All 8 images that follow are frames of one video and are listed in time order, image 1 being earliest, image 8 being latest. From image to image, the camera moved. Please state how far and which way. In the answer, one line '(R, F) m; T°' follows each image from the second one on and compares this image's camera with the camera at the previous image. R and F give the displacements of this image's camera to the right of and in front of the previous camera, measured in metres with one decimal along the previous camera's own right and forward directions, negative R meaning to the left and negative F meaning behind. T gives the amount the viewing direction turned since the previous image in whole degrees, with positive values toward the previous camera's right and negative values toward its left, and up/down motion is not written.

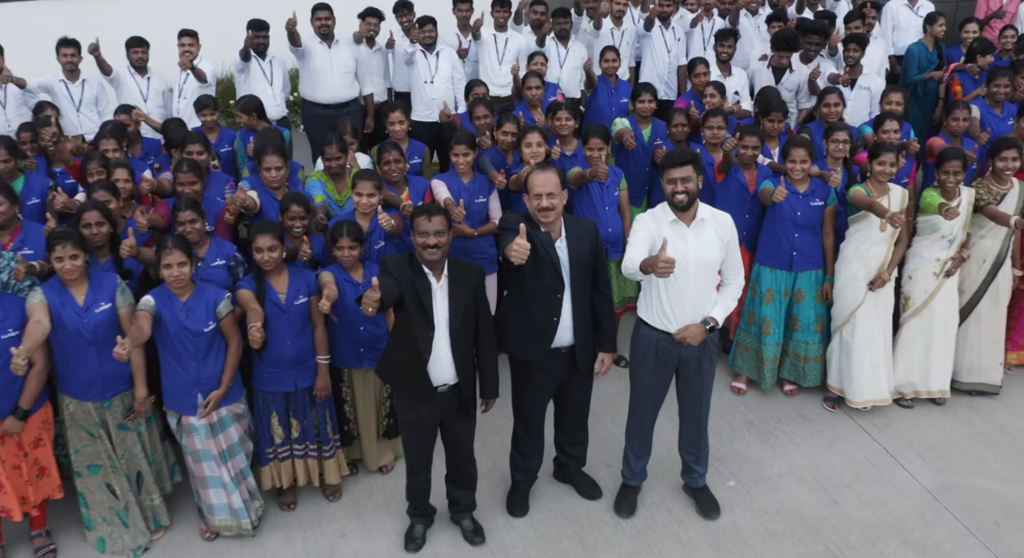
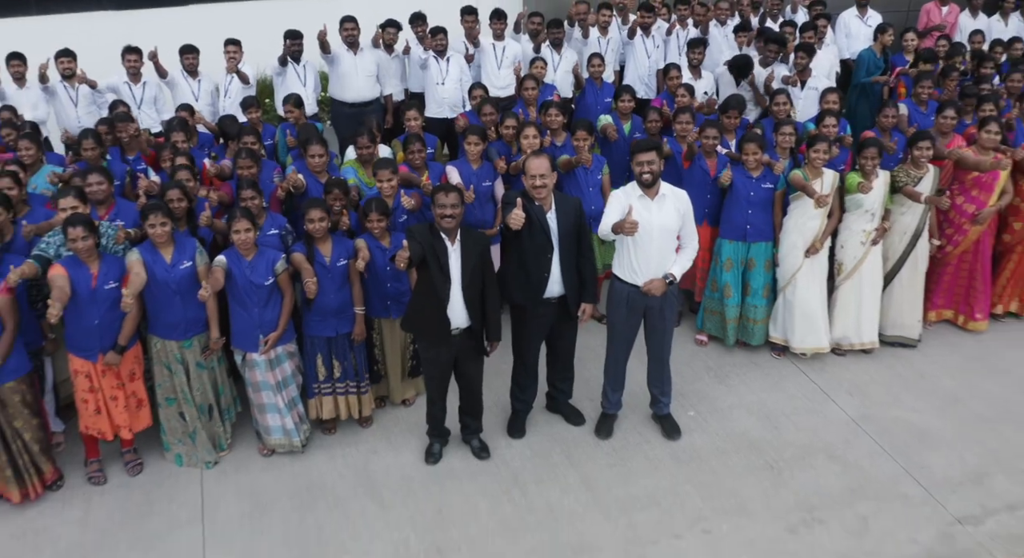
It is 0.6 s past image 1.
(0.0, -0.6) m; 0°
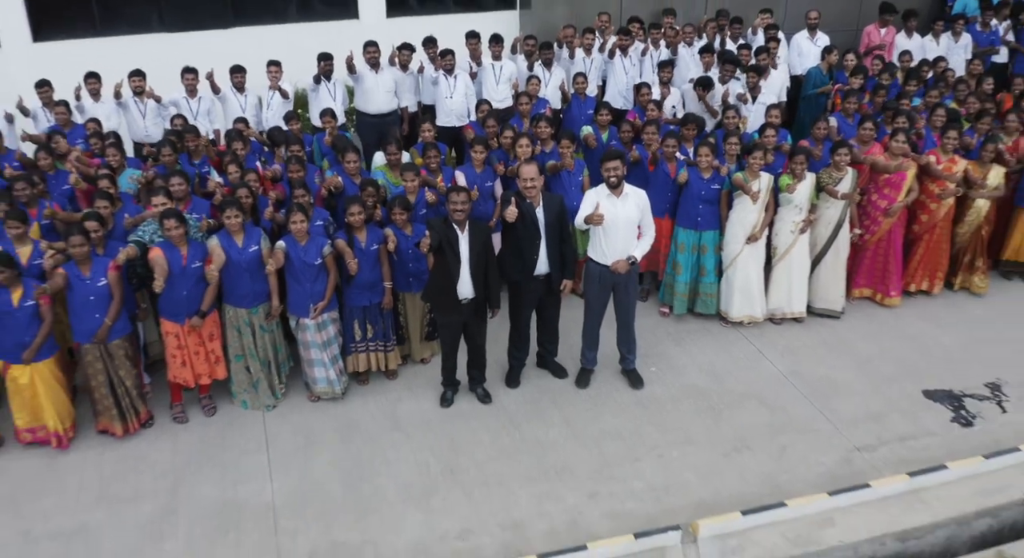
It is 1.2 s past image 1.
(0.0, -0.8) m; 0°
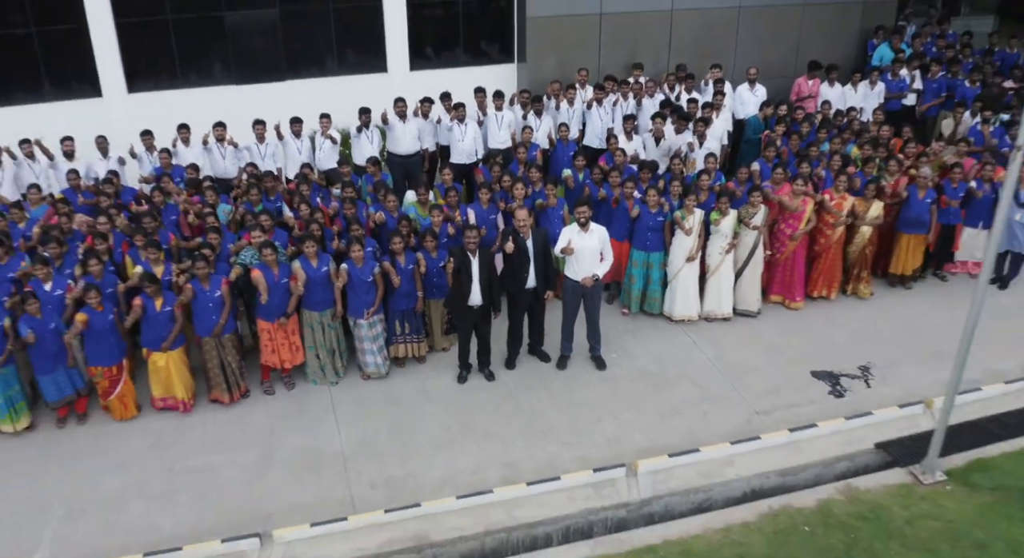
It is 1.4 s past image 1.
(0.0, -1.4) m; 0°
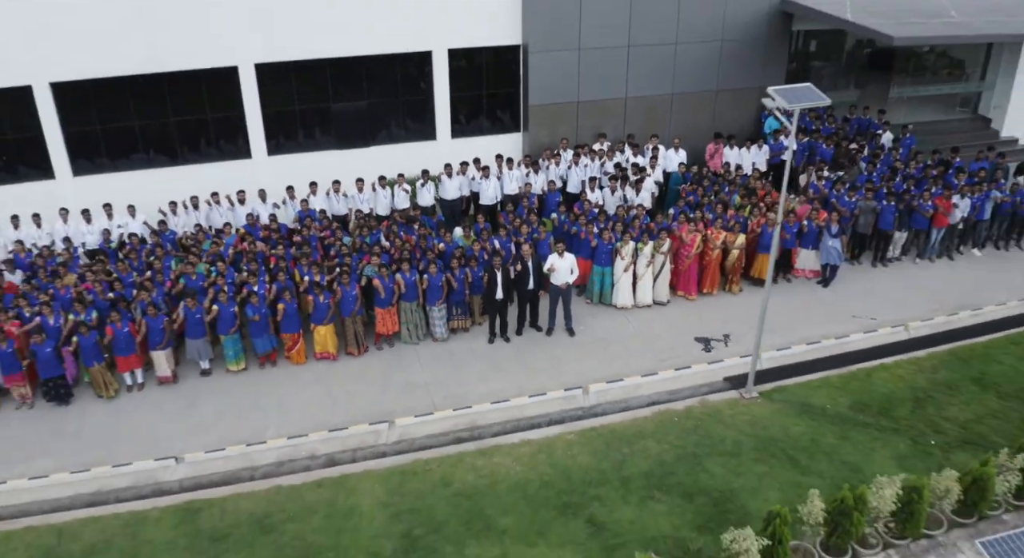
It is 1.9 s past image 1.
(-0.1, -3.7) m; 0°
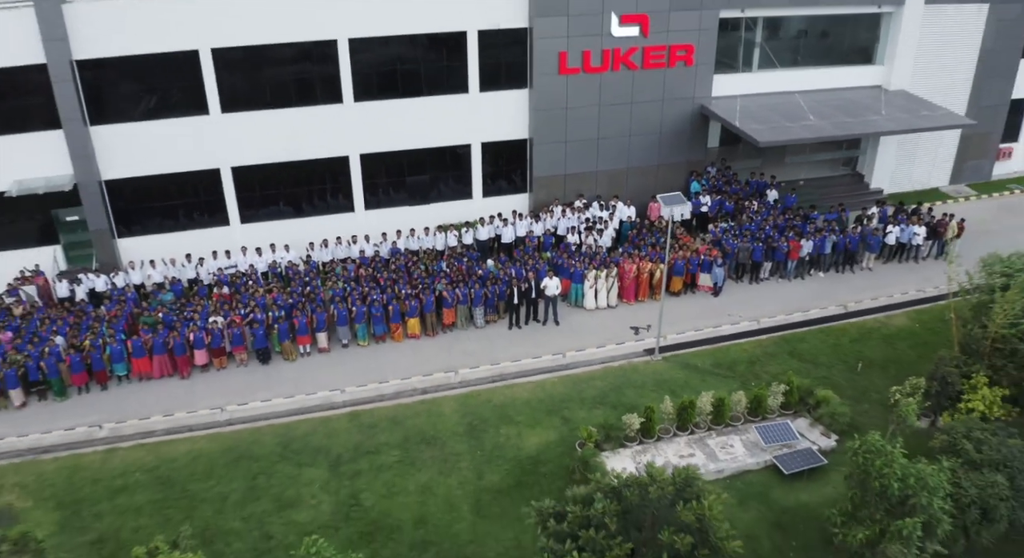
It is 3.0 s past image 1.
(-0.1, -6.4) m; 0°
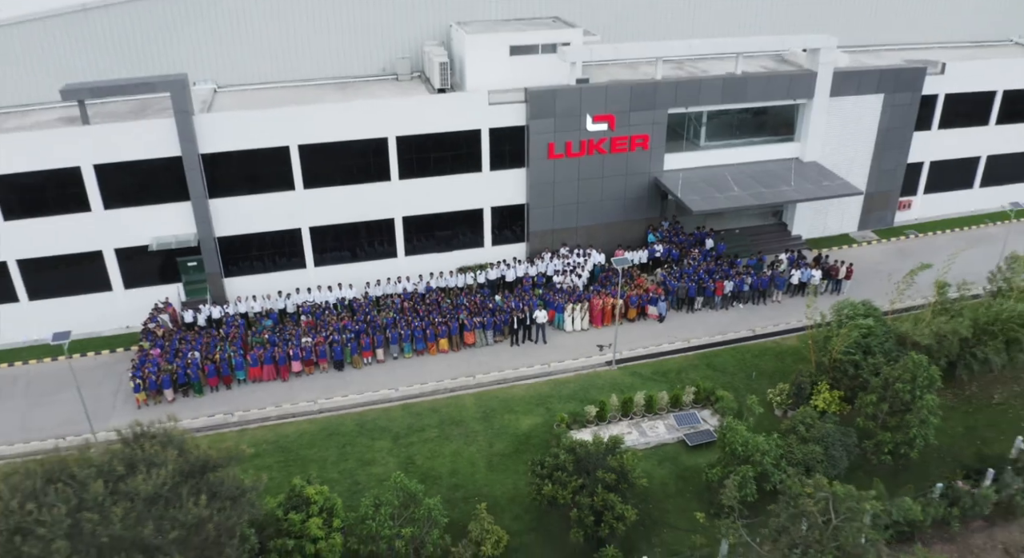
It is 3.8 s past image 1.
(+0.1, -6.5) m; 0°
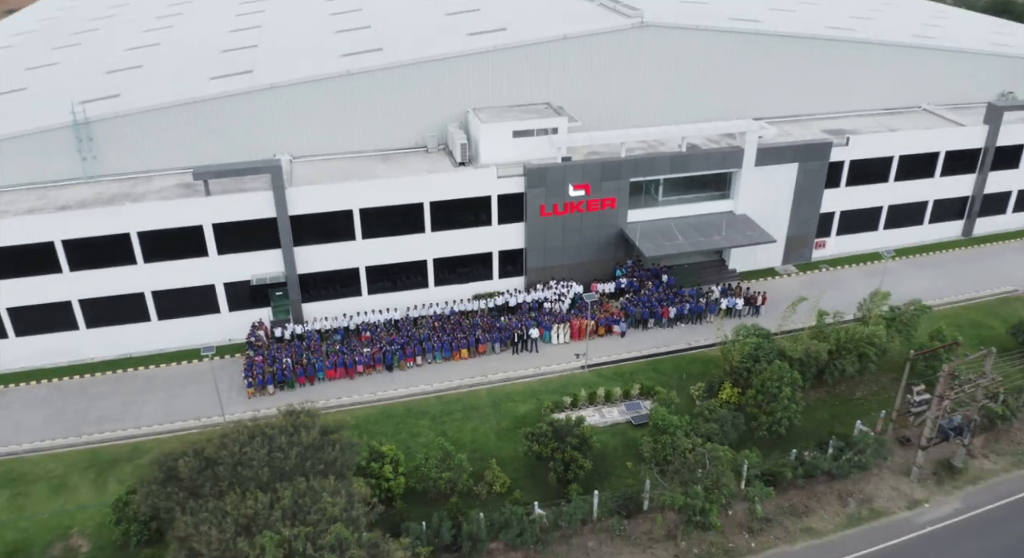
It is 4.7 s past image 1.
(+0.1, -8.8) m; 0°
